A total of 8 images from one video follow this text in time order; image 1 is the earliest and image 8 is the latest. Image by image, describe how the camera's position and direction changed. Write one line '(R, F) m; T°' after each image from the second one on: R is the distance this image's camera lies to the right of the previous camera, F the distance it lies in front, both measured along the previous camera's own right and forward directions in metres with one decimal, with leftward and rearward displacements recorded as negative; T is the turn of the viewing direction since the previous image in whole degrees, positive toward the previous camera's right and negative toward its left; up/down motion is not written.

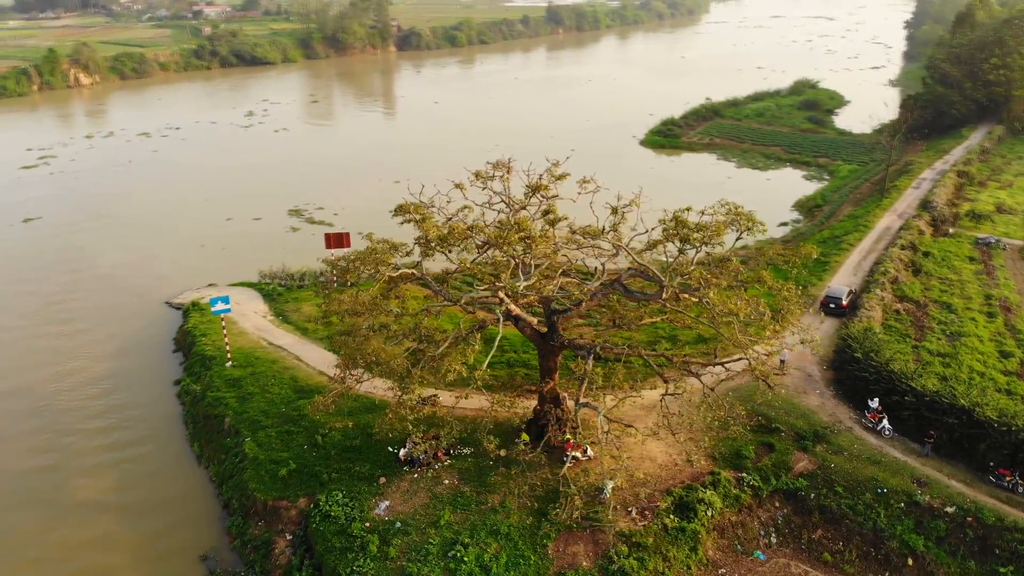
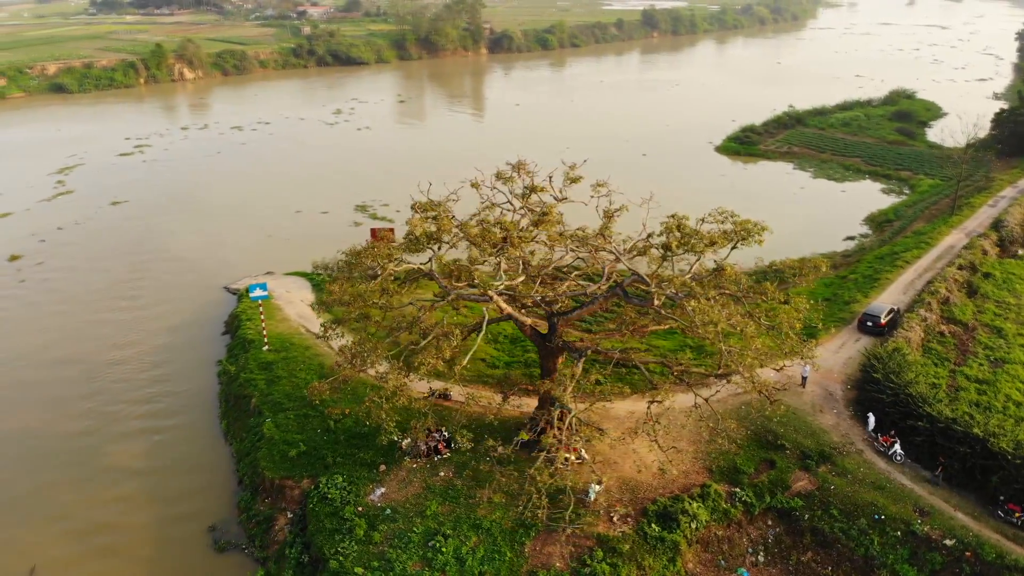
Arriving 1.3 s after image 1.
(+1.8, -0.1) m; -7°
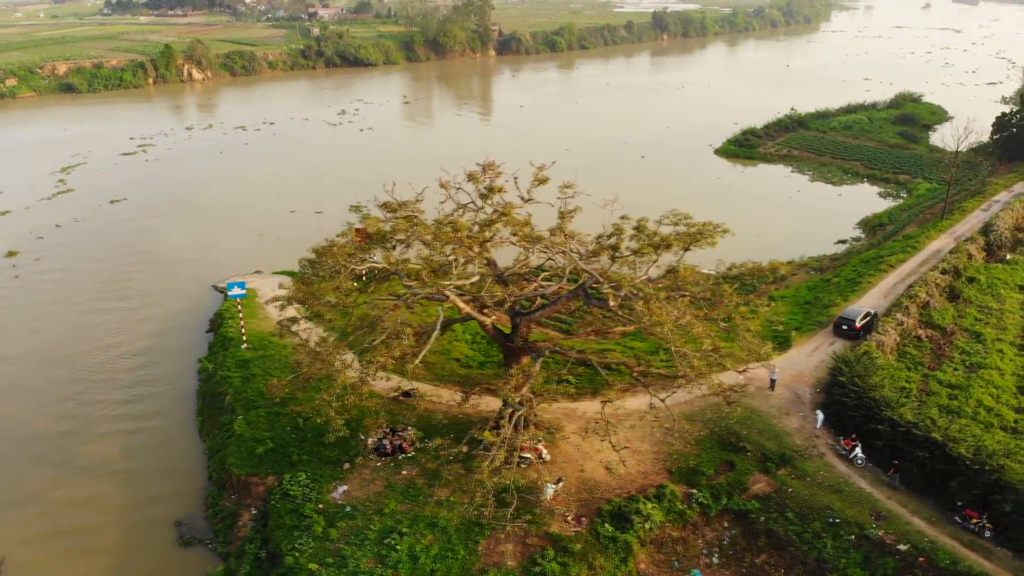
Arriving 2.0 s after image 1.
(+1.0, -0.1) m; -1°
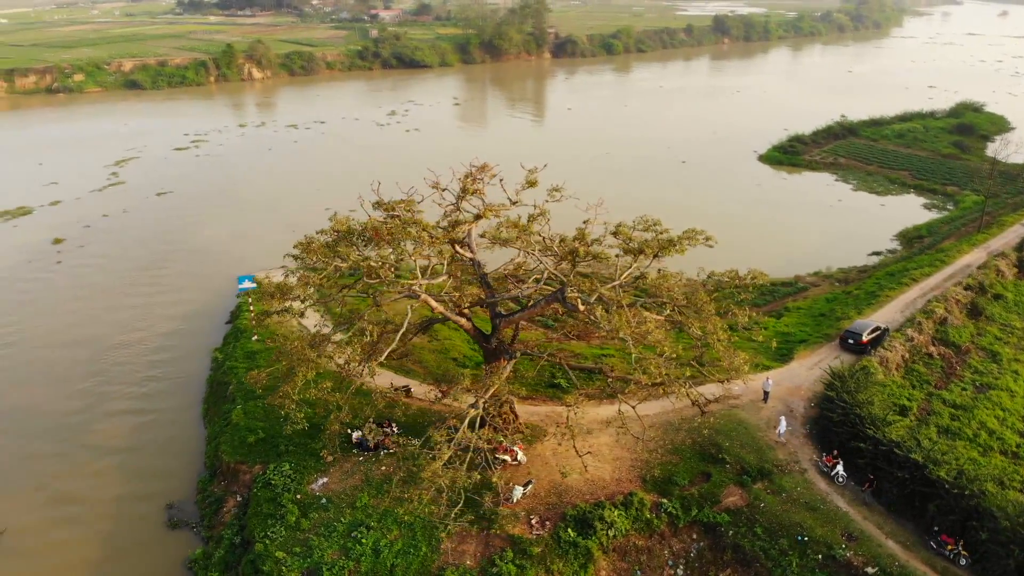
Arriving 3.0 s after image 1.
(+1.6, 0.0) m; -4°
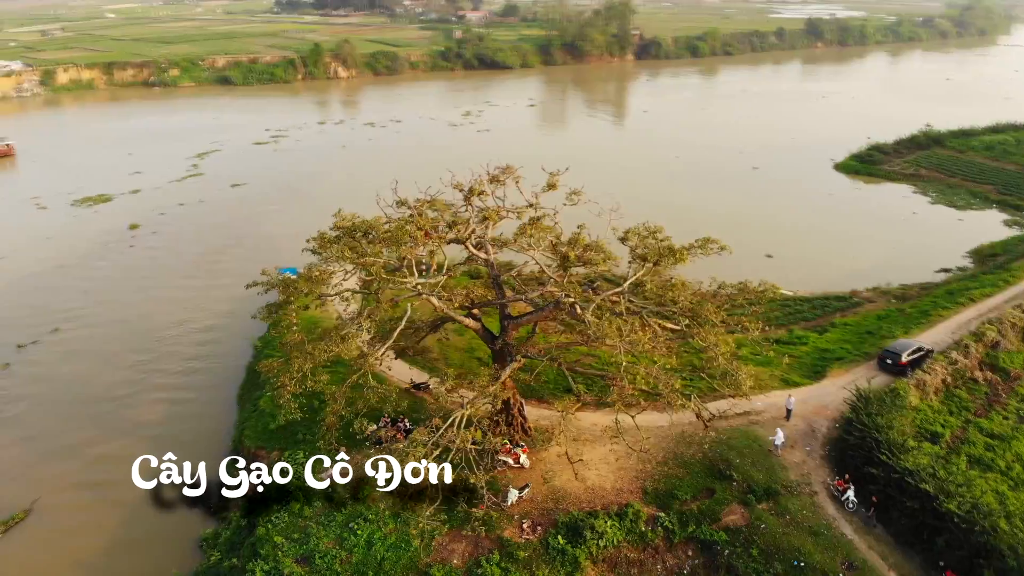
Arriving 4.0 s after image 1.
(+1.4, +0.1) m; -6°
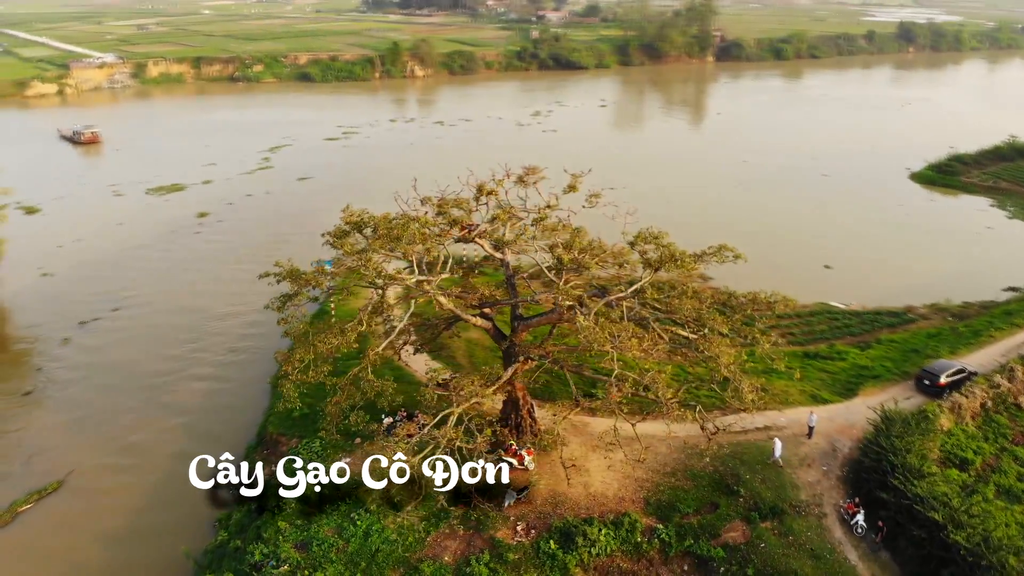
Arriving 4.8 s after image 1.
(+1.3, +0.1) m; -6°
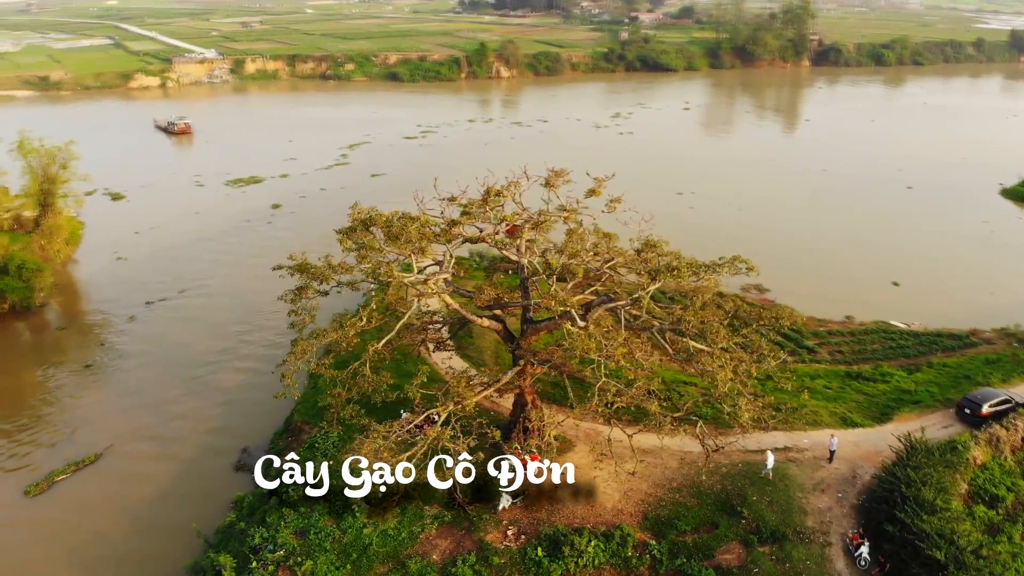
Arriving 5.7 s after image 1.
(+1.5, +0.2) m; -6°
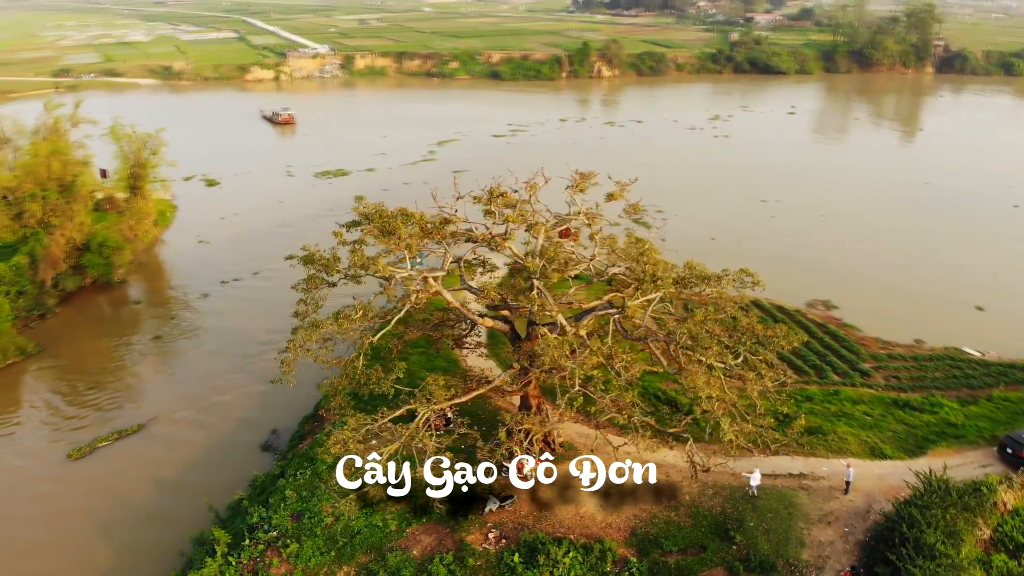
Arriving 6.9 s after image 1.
(+1.9, +0.3) m; -8°
